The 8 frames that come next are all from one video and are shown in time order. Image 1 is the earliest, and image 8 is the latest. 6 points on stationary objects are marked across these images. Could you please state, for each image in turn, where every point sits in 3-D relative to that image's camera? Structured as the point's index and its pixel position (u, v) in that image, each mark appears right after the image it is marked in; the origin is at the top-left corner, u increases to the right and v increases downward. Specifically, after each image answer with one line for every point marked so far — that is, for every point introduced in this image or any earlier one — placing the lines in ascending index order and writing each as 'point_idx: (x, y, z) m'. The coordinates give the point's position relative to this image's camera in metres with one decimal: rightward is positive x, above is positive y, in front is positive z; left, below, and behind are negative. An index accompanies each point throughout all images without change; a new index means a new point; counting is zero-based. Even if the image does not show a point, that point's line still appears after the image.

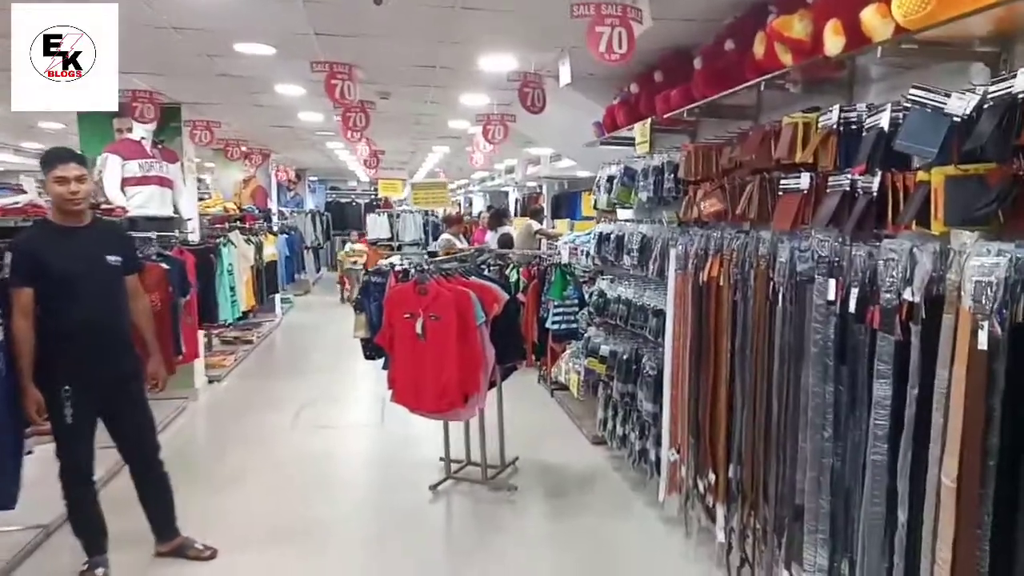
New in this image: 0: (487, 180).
0: (-0.5, +2.3, +15.3) m
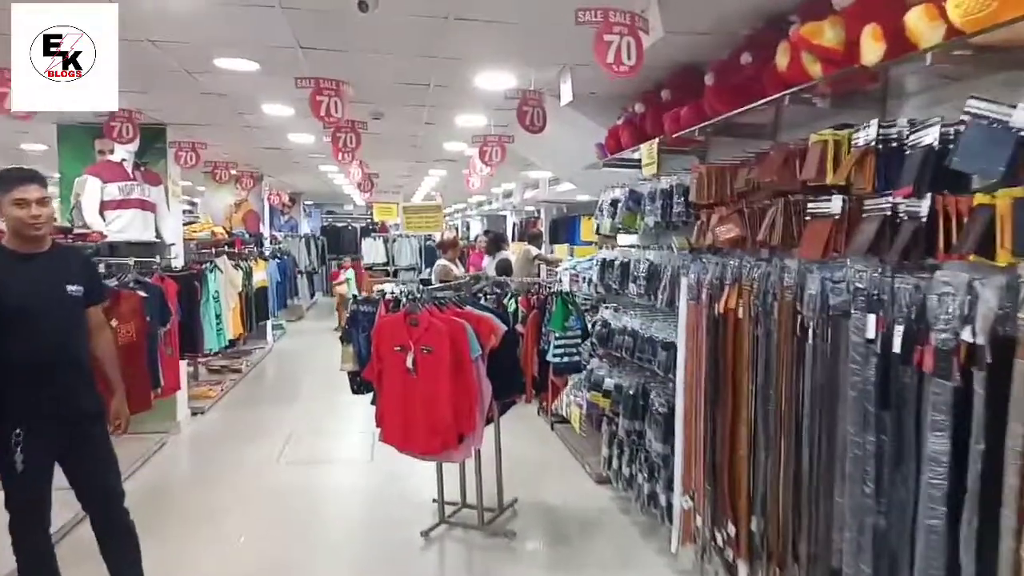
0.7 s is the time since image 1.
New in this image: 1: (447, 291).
0: (-0.6, +1.8, +15.1) m
1: (-0.4, 0.0, +4.0) m
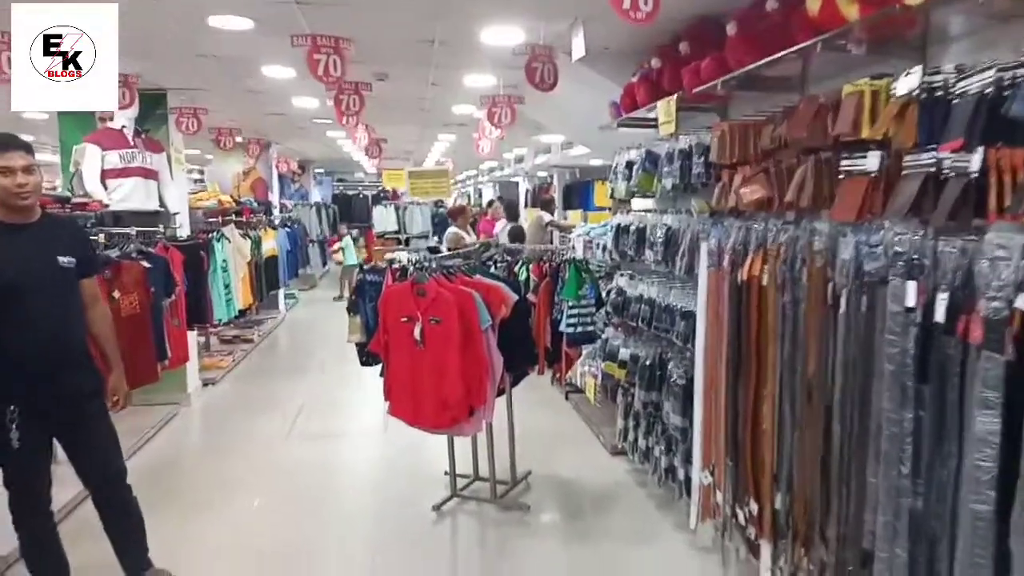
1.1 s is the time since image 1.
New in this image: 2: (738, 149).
0: (-0.3, +2.5, +14.9) m
1: (-0.3, +0.2, +3.8) m
2: (+0.9, +0.6, +2.8) m
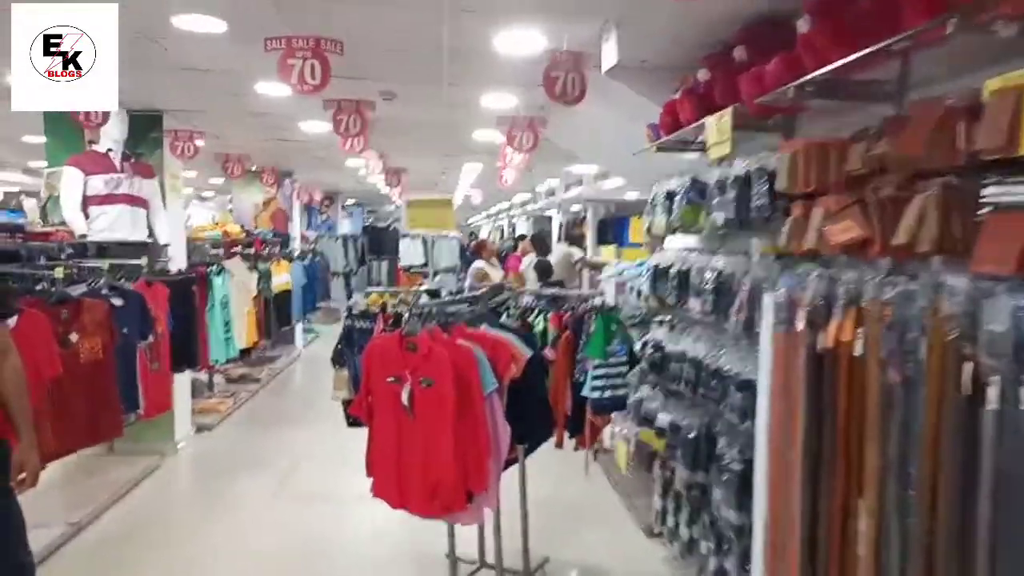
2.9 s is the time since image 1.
0: (+0.3, +1.7, +14.3) m
1: (-0.2, -0.1, +3.2) m
2: (+0.9, +0.3, +2.2) m
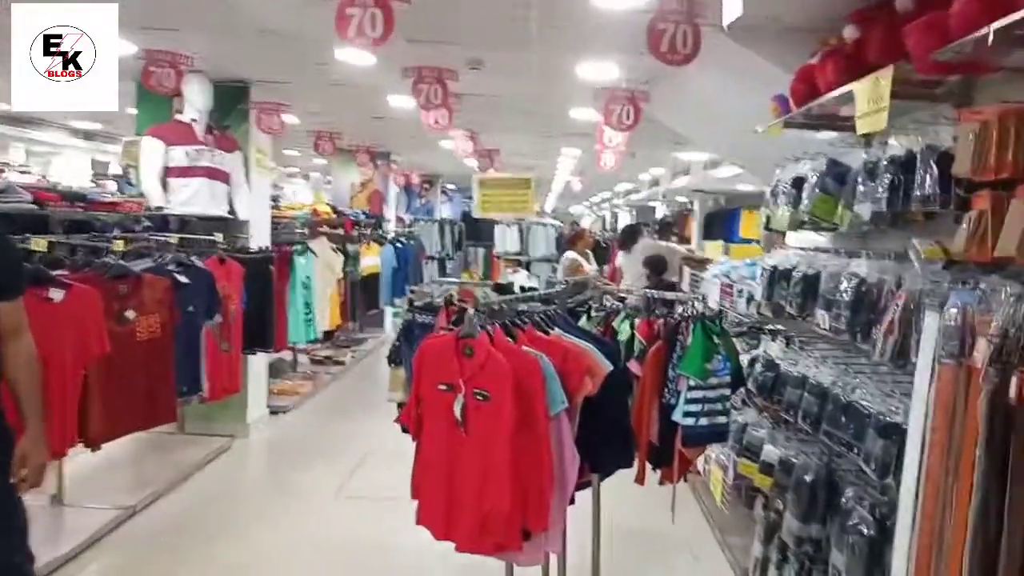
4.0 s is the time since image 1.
0: (+2.3, +1.8, +13.7) m
1: (+0.1, -0.1, +2.8) m
2: (+1.1, +0.3, +1.6) m
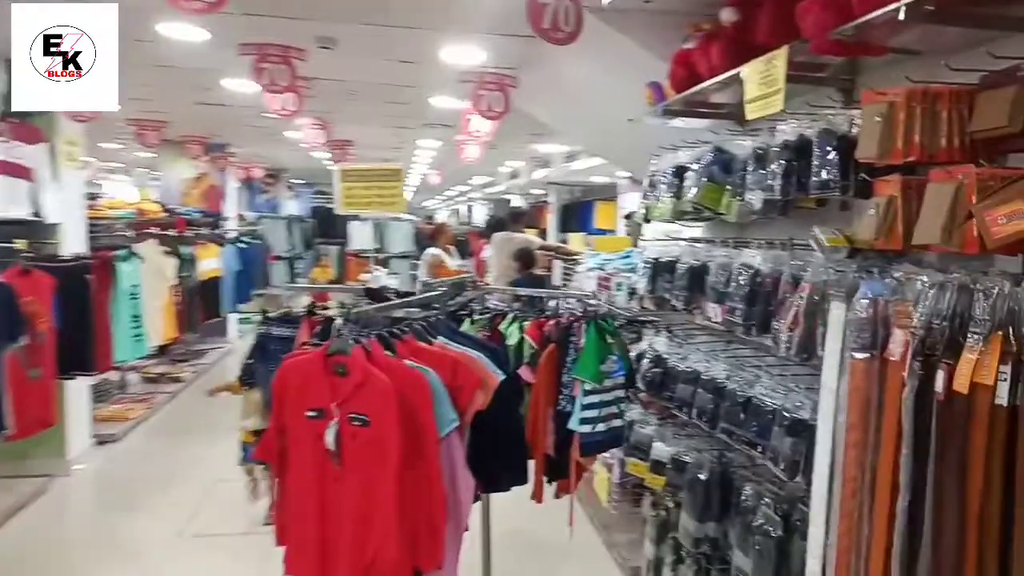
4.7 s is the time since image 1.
0: (-0.5, +2.0, +13.6) m
1: (-0.4, -0.1, +2.5) m
2: (+0.9, +0.3, +1.5) m
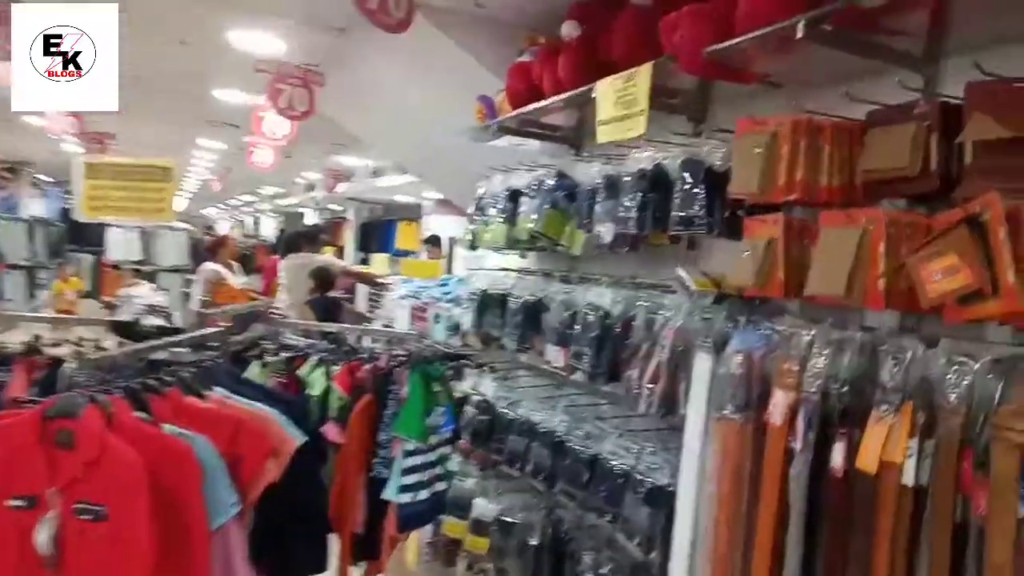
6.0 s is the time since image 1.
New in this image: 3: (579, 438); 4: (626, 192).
0: (-4.1, +1.6, +12.6) m
1: (-0.9, -0.2, +1.9) m
2: (+0.6, +0.2, +1.3) m
3: (+0.2, -0.4, +2.0) m
4: (+0.3, +0.2, +1.8) m
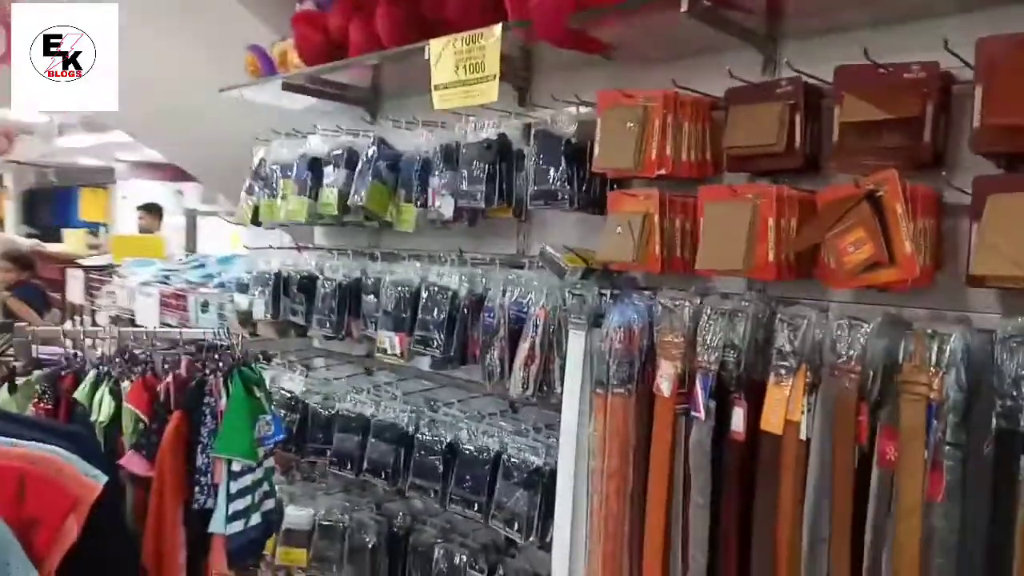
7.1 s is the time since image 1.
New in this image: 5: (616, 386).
0: (-8.4, +1.8, +9.8) m
1: (-1.2, -0.2, +1.4) m
2: (+0.3, +0.3, +1.4) m
3: (-0.2, -0.4, +1.8) m
4: (-0.1, +0.3, +1.7) m
5: (+0.2, -0.2, +1.4) m
